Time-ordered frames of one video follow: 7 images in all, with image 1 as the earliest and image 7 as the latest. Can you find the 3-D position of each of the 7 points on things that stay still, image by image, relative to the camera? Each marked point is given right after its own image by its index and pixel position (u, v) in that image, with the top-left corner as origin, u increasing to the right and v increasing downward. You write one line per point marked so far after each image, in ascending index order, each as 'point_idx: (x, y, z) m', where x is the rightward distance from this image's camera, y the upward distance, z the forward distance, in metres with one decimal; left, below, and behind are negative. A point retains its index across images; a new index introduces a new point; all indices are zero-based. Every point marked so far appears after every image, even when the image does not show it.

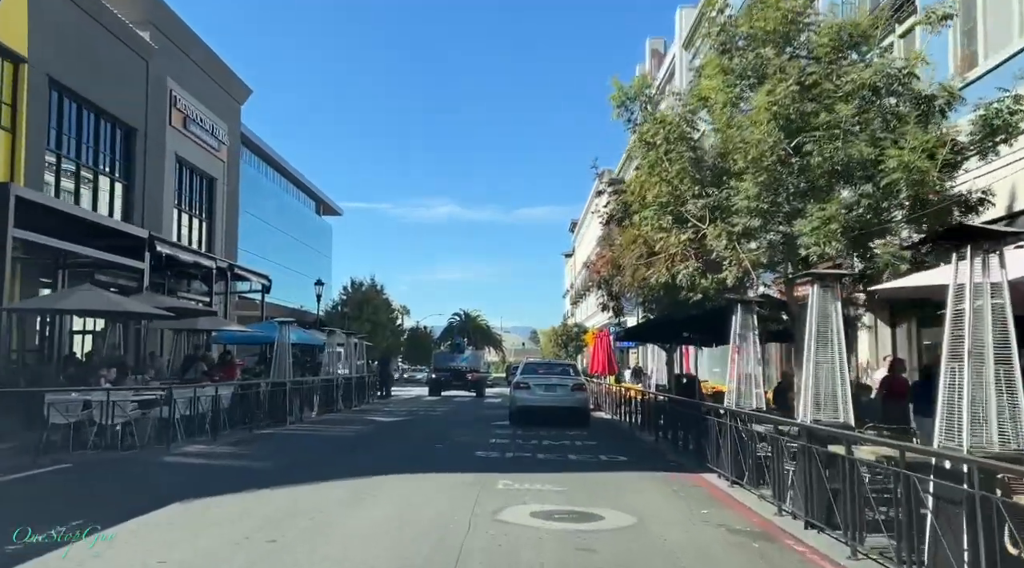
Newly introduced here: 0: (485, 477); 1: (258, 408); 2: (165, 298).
0: (-0.4, -2.7, +11.1) m
1: (-5.8, -2.8, +17.5) m
2: (-7.7, -0.3, +17.2) m
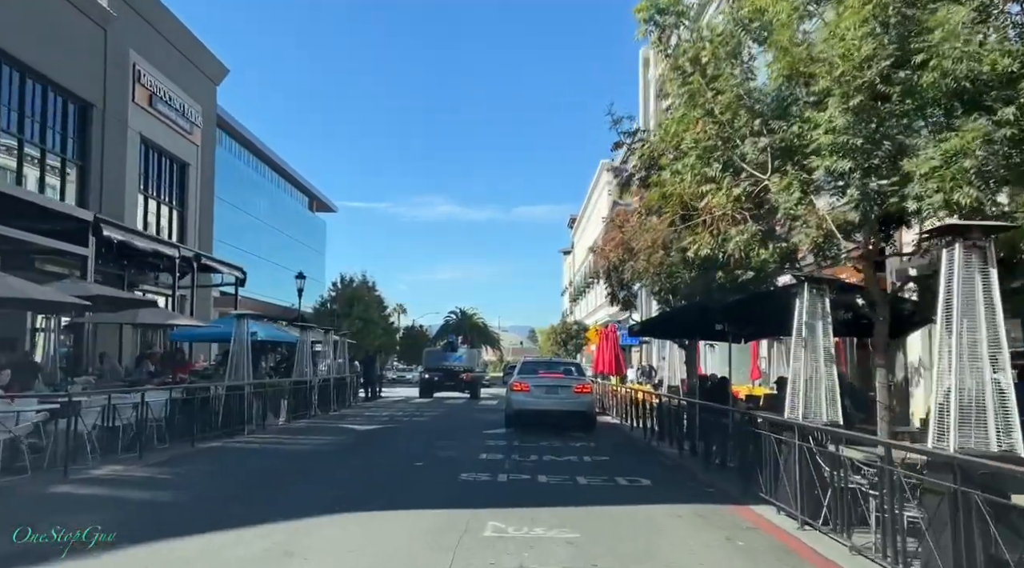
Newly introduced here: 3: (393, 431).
0: (-0.5, -2.5, +8.4) m
1: (-5.8, -2.5, +14.8) m
2: (-7.8, 0.0, +14.5) m
3: (-2.8, -3.5, +18.6) m
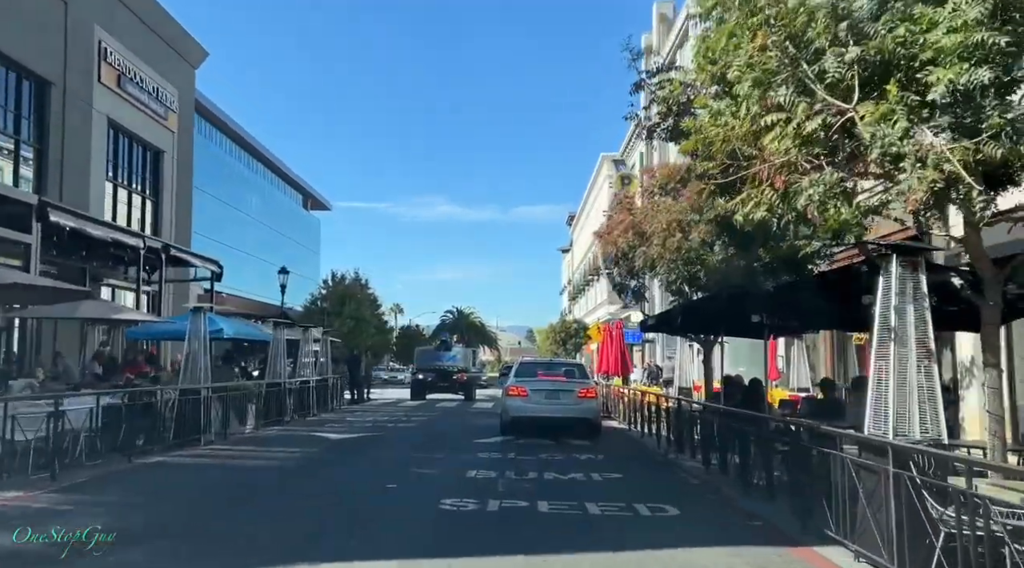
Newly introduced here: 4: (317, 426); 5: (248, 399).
0: (-0.5, -2.2, +6.4) m
1: (-5.9, -2.3, +12.8) m
2: (-7.9, +0.2, +12.4) m
3: (-2.9, -3.3, +16.5) m
4: (-4.9, -3.6, +19.7) m
5: (-5.8, -2.5, +17.1) m
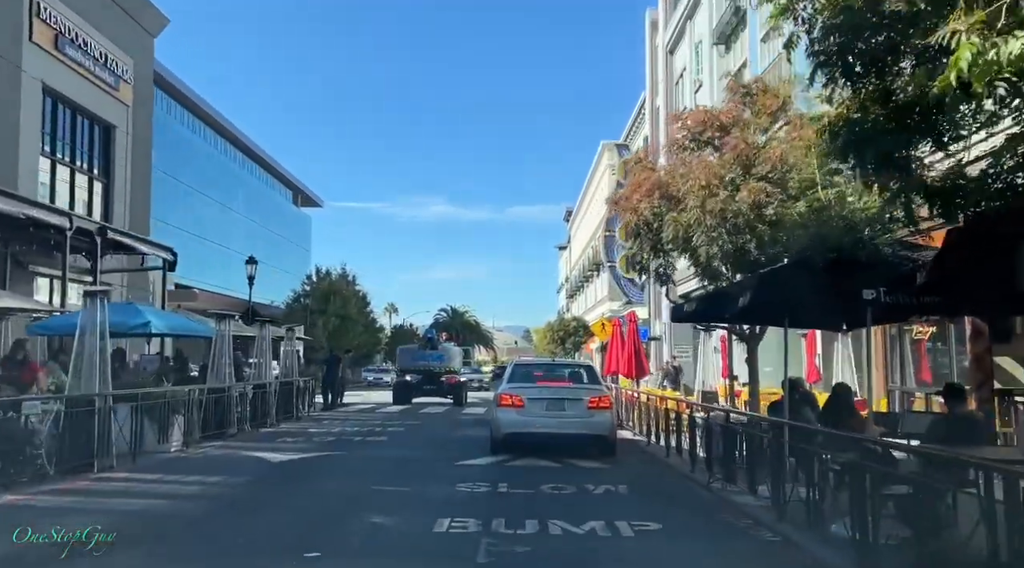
0: (-0.6, -1.9, +3.0) m
1: (-6.0, -2.0, +9.3) m
2: (-8.0, +0.5, +9.0) m
3: (-3.0, -2.9, +13.1) m
4: (-5.0, -3.2, +16.3) m
5: (-5.9, -2.2, +13.7) m
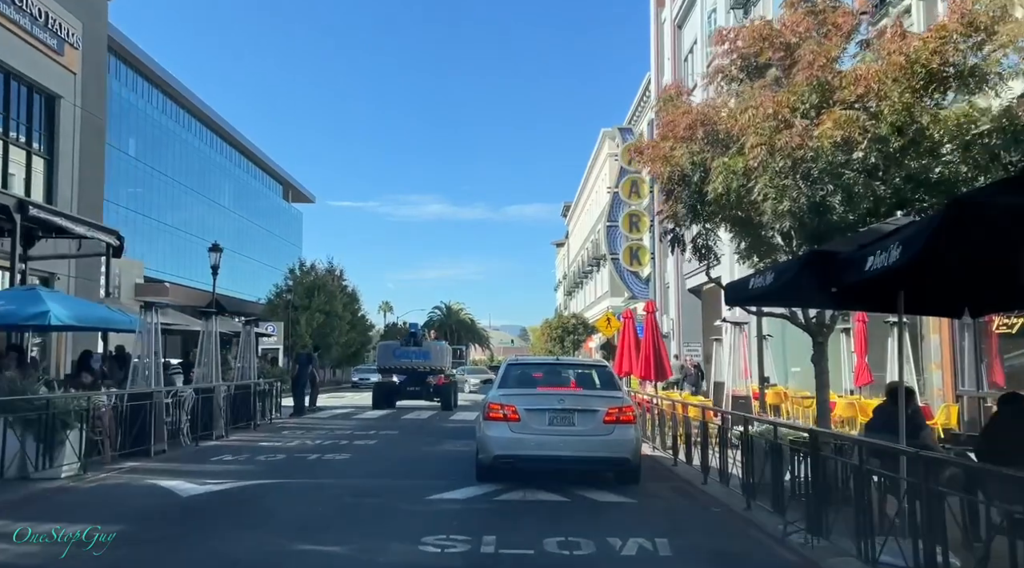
0: (-0.7, -1.6, -0.1) m
1: (-6.1, -1.7, +6.2) m
2: (-8.1, +0.8, +5.9) m
3: (-3.1, -2.6, +10.0) m
4: (-5.2, -2.9, +13.2) m
5: (-6.0, -1.9, +10.6) m
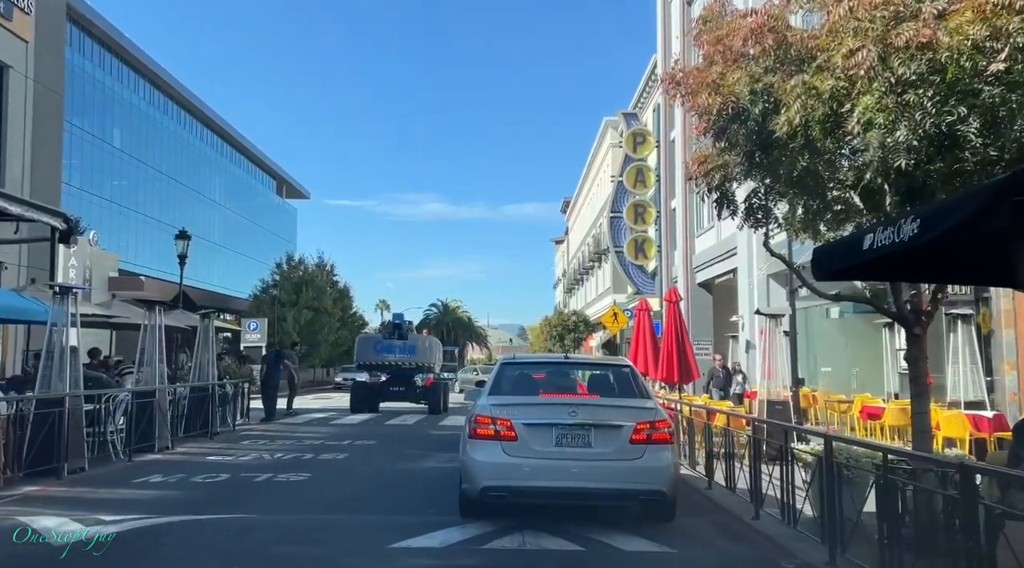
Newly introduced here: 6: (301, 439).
0: (-0.7, -1.3, -2.5) m
1: (-6.2, -1.4, +3.8) m
2: (-8.2, +1.1, +3.5) m
3: (-3.2, -2.4, +7.6) m
4: (-5.2, -2.7, +10.8) m
5: (-6.1, -1.6, +8.2) m
6: (-4.4, -3.2, +16.2) m
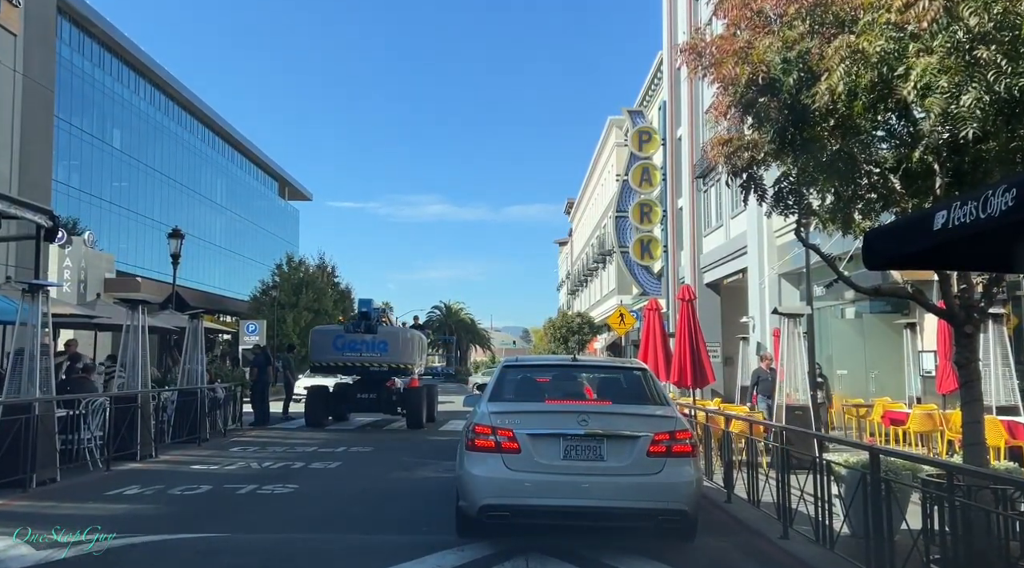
0: (-0.7, -1.3, -3.3) m
1: (-6.2, -1.3, +3.1) m
2: (-8.1, +1.1, +2.8) m
3: (-3.2, -2.3, +6.9) m
4: (-5.2, -2.6, +10.0) m
5: (-6.0, -1.6, +7.4) m
6: (-4.3, -3.2, +15.4) m
